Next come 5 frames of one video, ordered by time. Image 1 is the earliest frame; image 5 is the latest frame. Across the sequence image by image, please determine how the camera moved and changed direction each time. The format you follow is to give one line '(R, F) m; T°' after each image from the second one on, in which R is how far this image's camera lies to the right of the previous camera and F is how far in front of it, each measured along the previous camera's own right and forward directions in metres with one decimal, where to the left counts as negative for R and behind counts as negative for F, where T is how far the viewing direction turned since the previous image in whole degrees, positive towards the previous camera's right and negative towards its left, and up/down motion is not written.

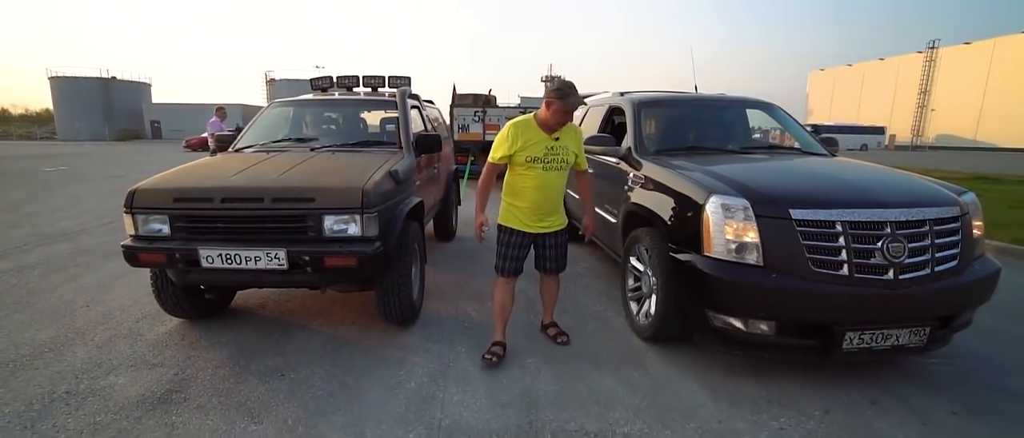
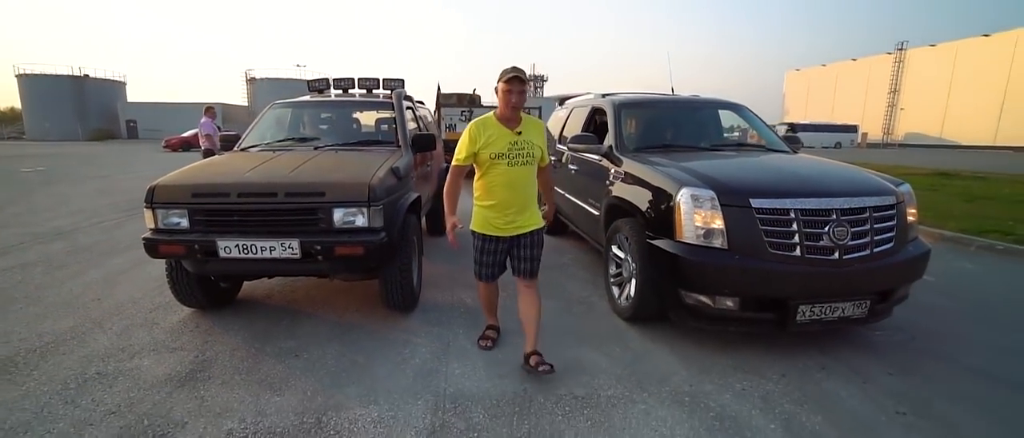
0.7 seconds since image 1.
(-0.1, -0.3) m; +2°
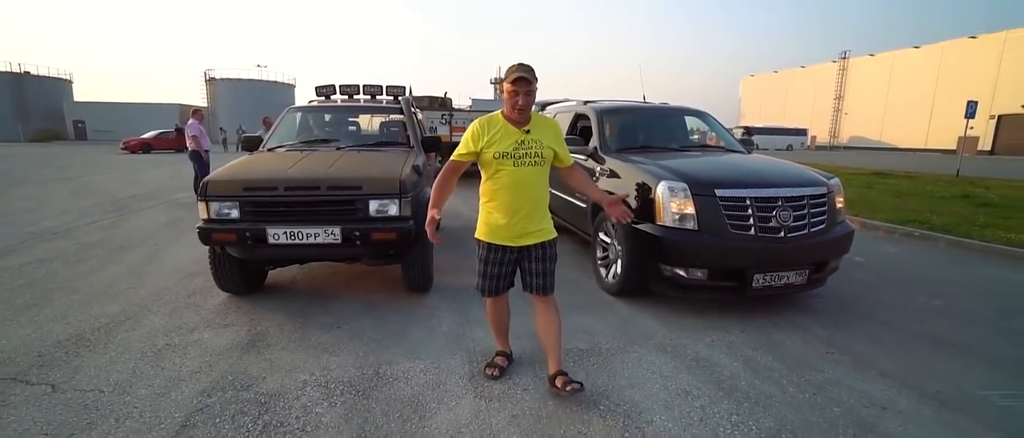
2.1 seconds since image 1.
(-0.3, -0.6) m; +4°
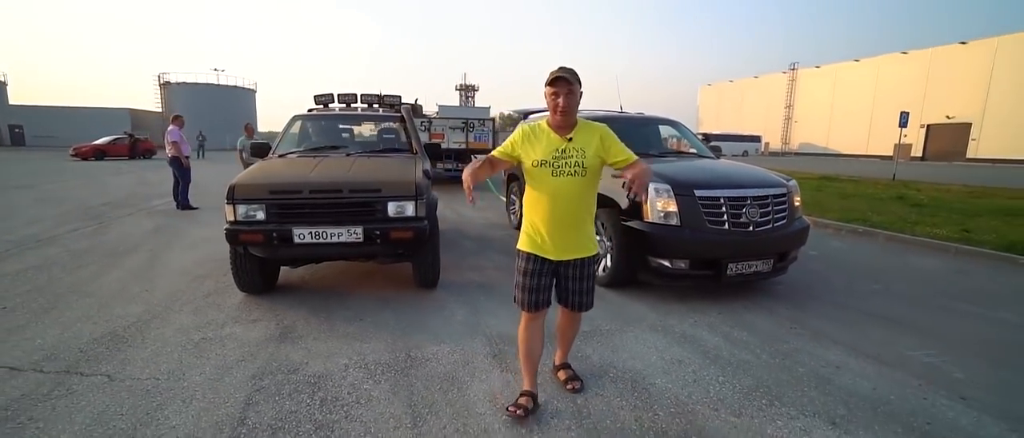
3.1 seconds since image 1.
(-0.4, -0.4) m; +4°
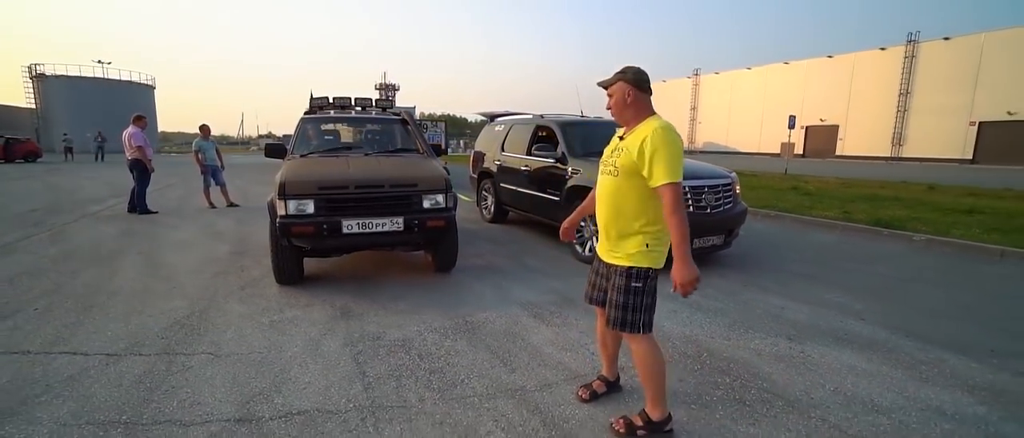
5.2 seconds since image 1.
(-0.9, -0.6) m; +10°
